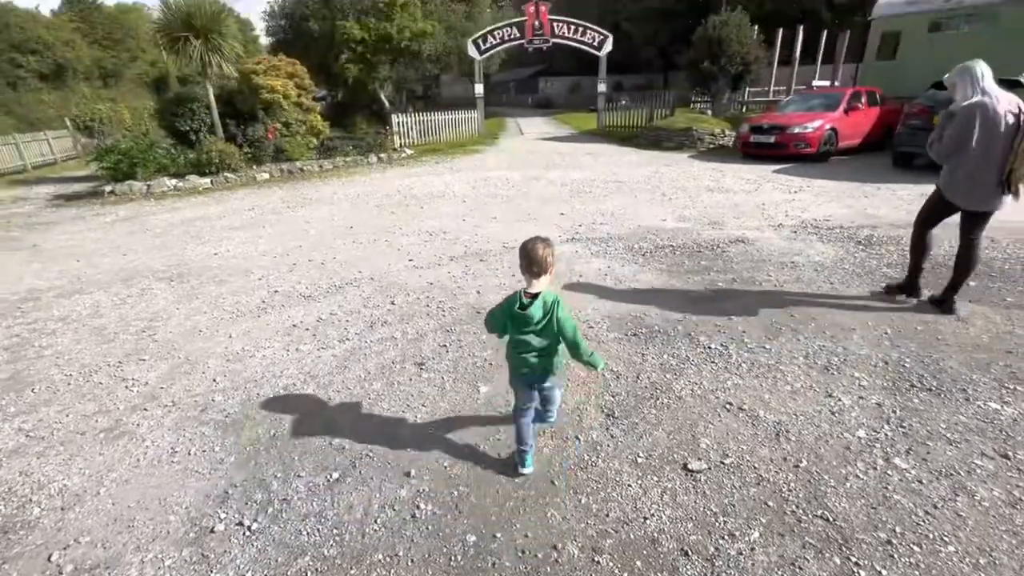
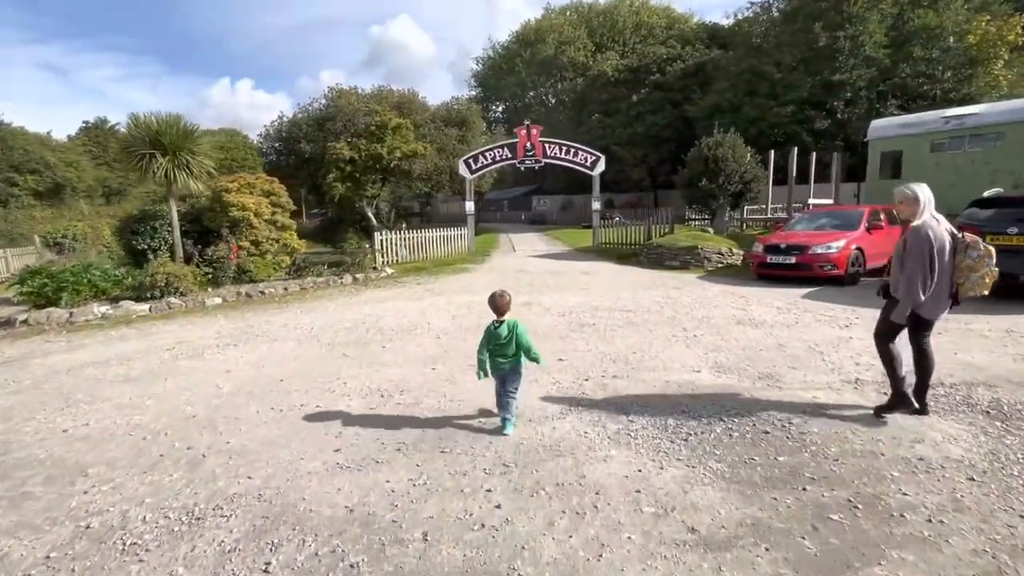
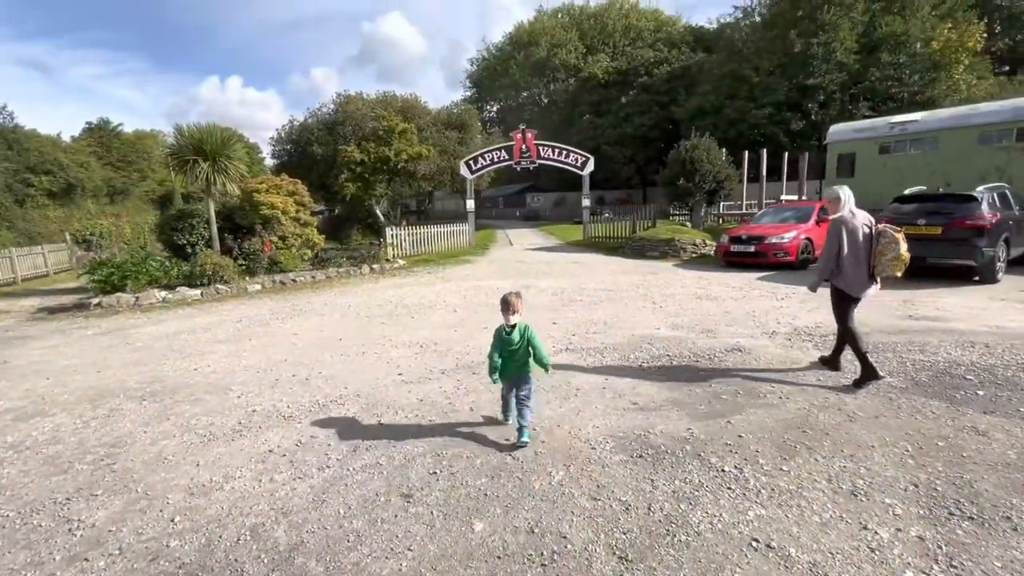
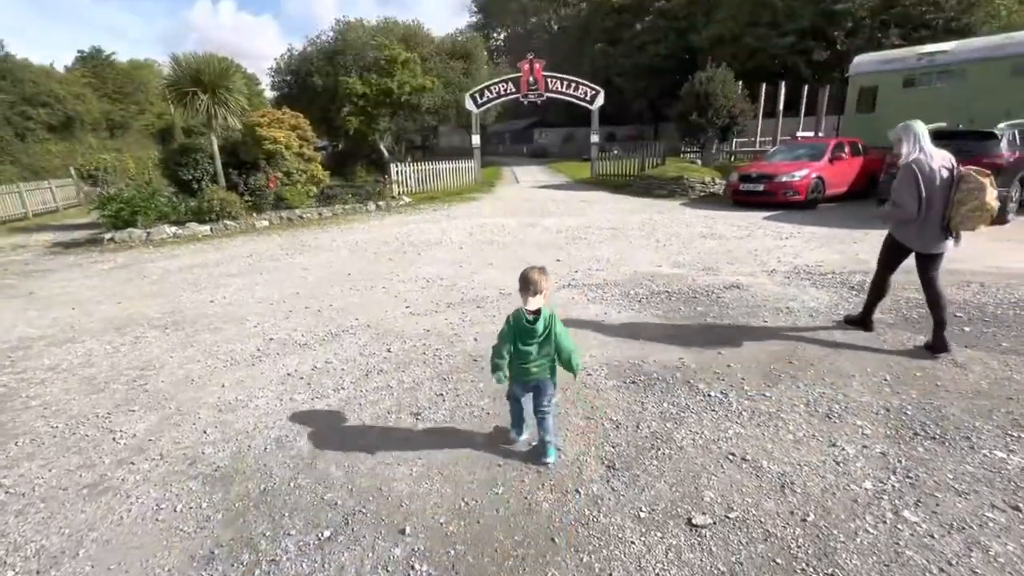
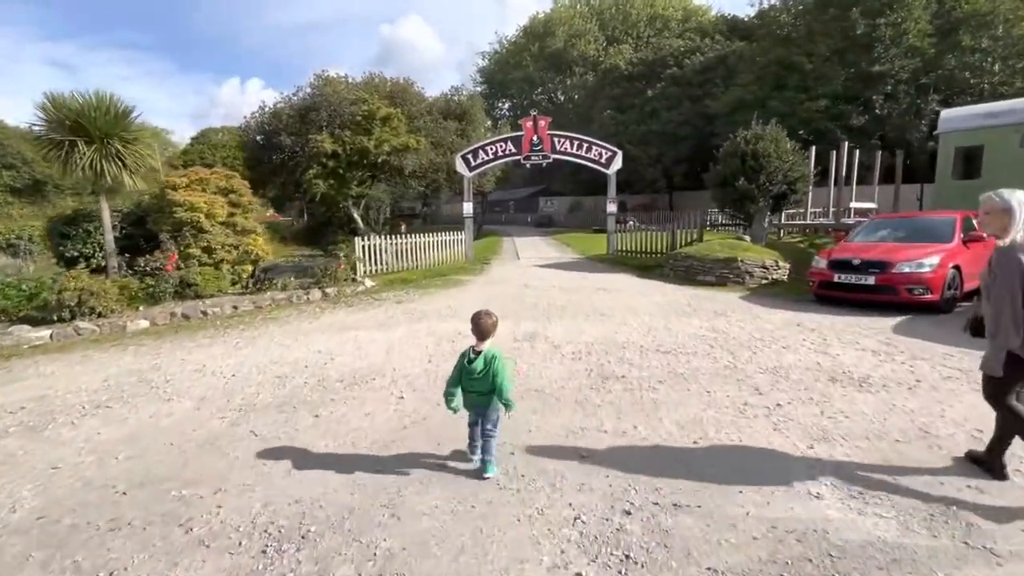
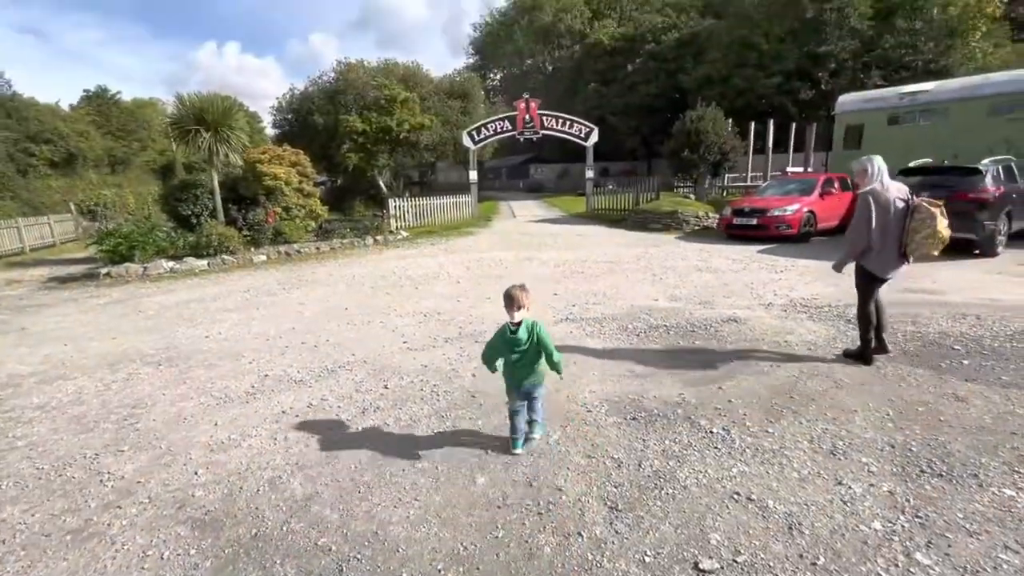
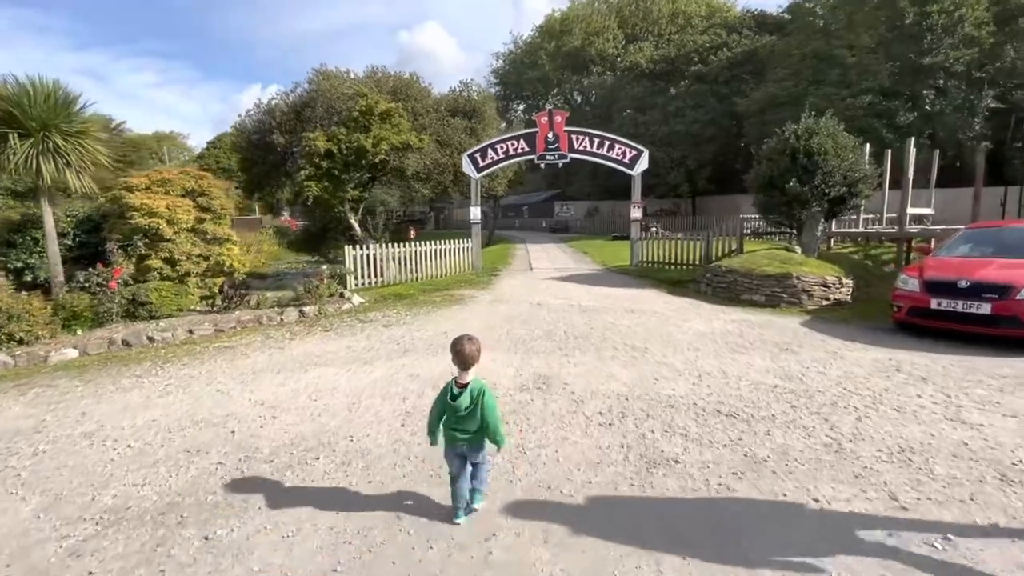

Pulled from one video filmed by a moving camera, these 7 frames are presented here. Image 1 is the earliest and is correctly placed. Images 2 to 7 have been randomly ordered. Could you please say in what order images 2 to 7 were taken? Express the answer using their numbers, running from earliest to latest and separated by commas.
4, 6, 3, 2, 5, 7
